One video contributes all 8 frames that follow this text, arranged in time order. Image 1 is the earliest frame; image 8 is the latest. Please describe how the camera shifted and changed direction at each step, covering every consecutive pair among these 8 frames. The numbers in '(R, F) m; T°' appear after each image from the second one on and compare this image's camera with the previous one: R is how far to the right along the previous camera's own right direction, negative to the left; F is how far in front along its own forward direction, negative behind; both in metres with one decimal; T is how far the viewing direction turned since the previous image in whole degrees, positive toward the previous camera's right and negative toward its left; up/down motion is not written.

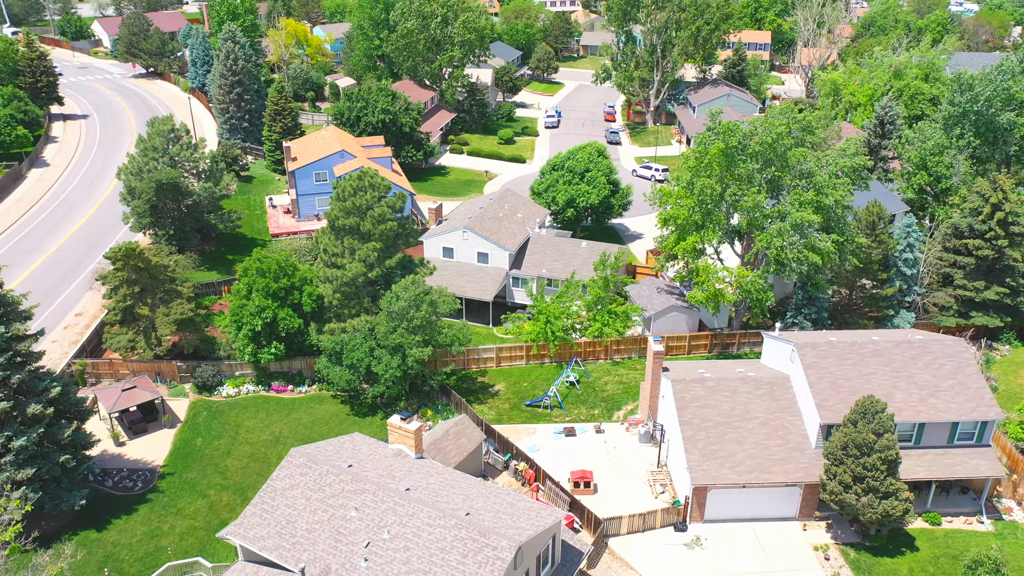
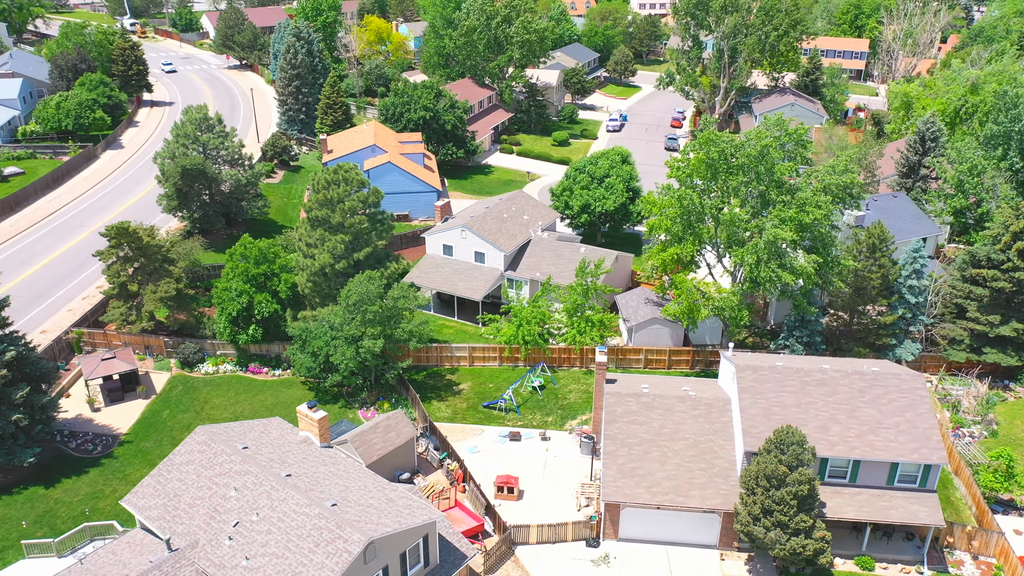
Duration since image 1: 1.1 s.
(+7.1, +0.5) m; -8°
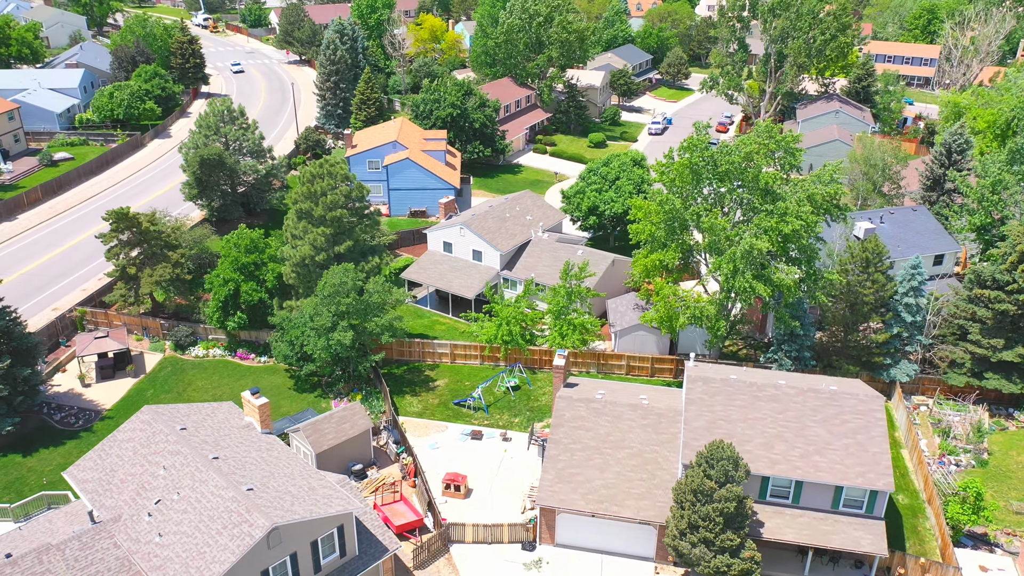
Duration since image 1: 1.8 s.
(+4.8, +0.2) m; -5°
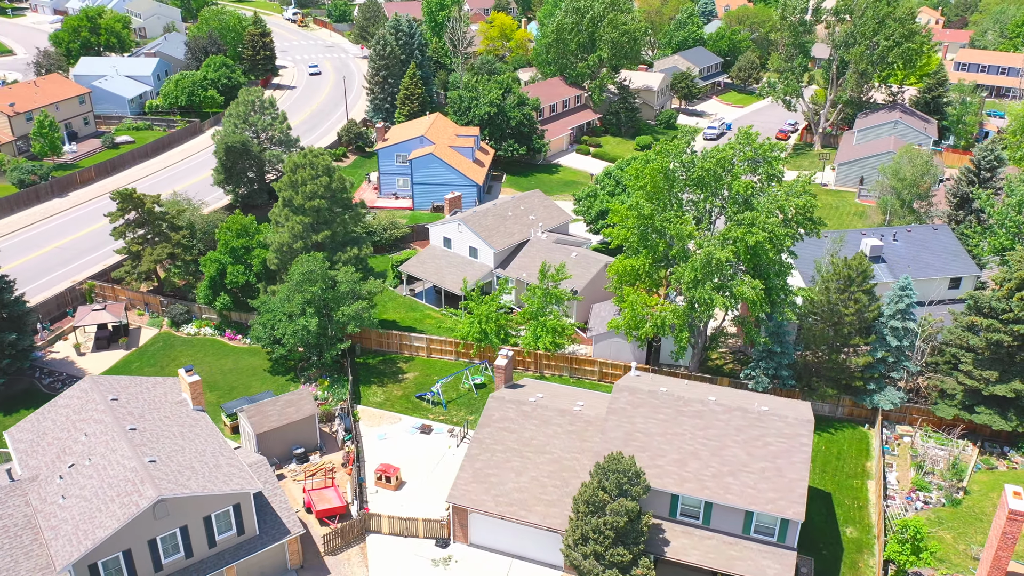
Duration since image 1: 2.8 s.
(+6.4, +0.5) m; -7°
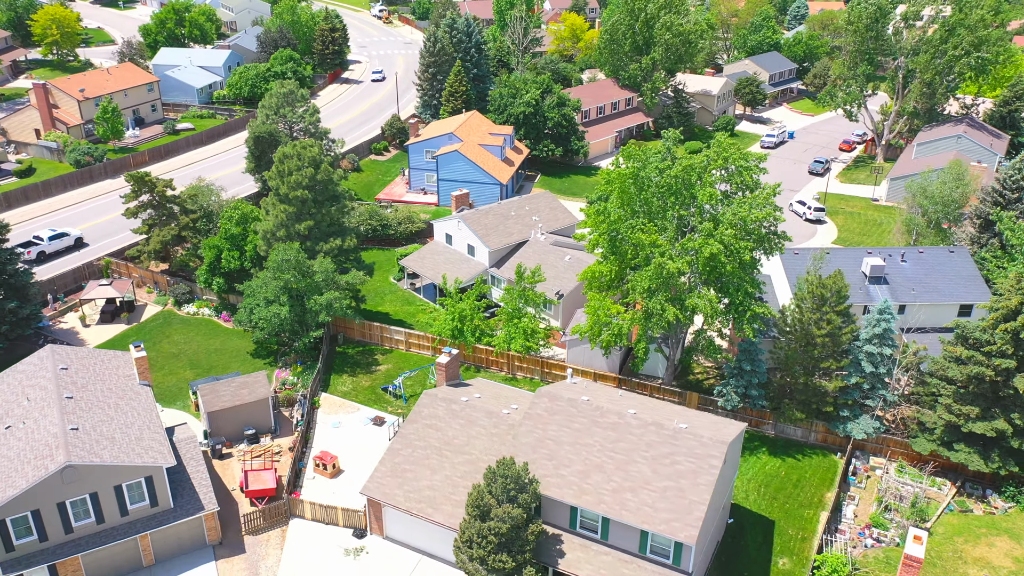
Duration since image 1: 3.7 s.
(+6.4, +0.5) m; -7°
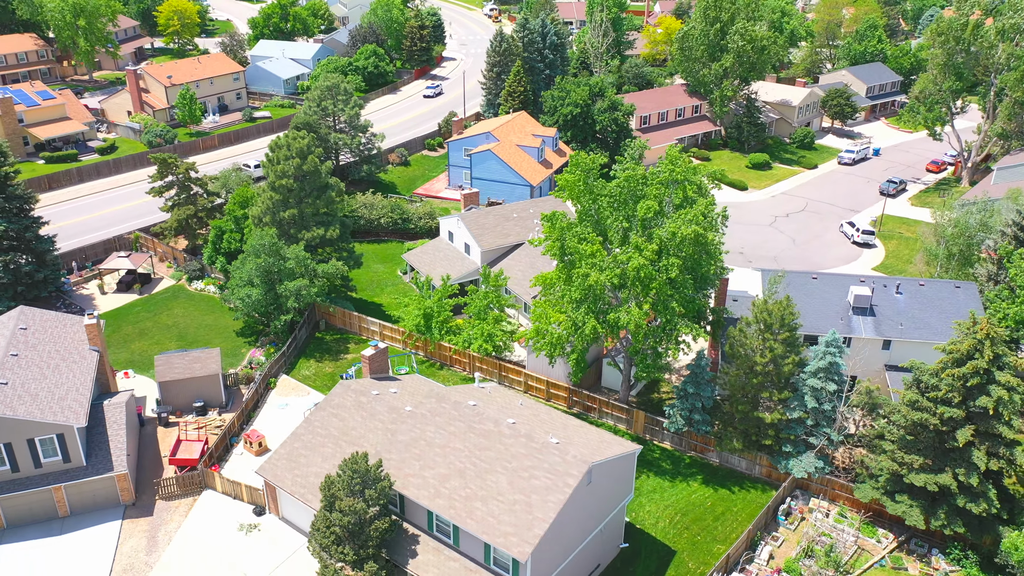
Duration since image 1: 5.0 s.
(+8.6, +0.8) m; -9°
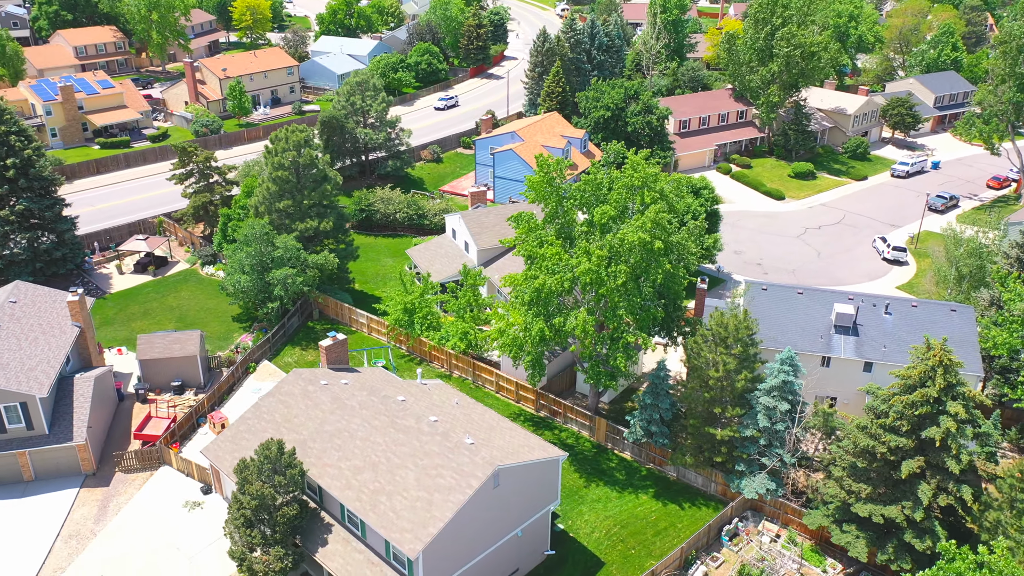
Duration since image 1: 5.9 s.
(+5.5, +0.4) m; -6°
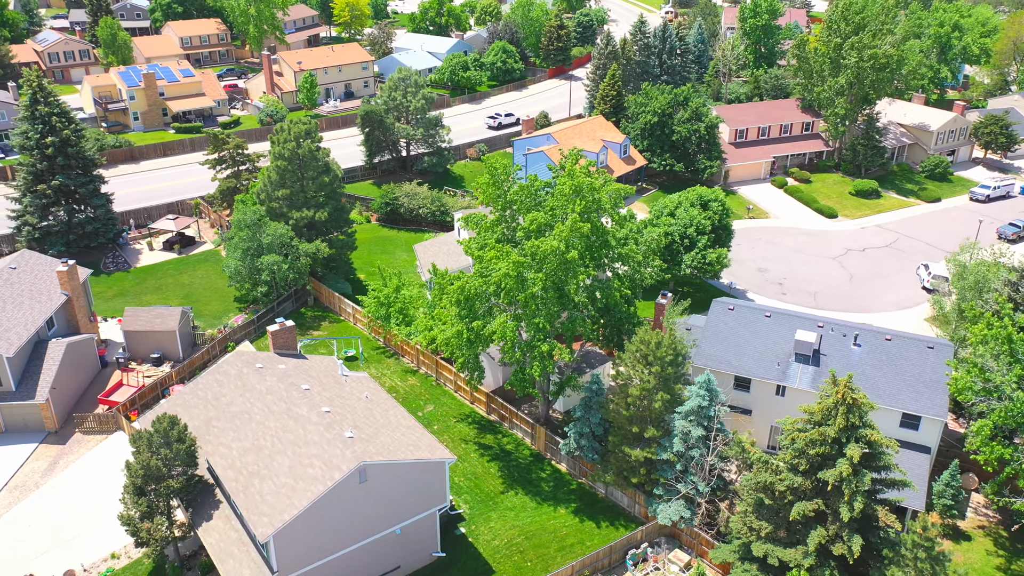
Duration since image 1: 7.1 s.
(+7.9, +0.8) m; -9°
